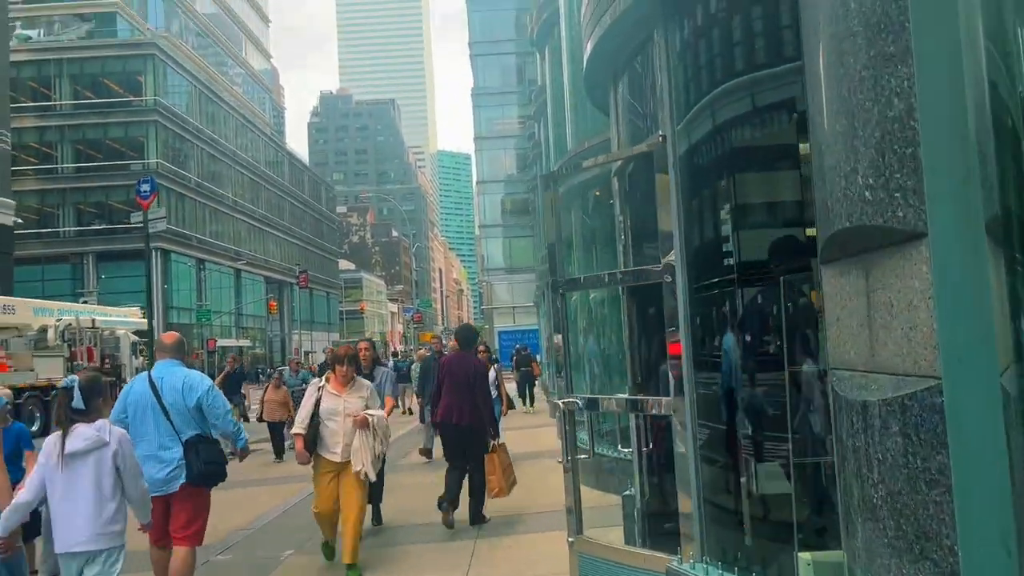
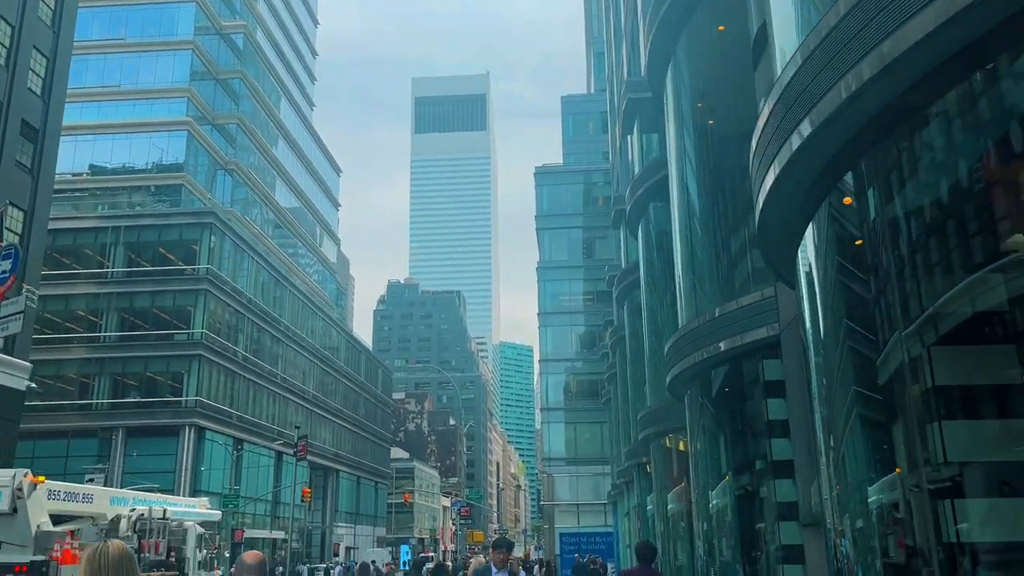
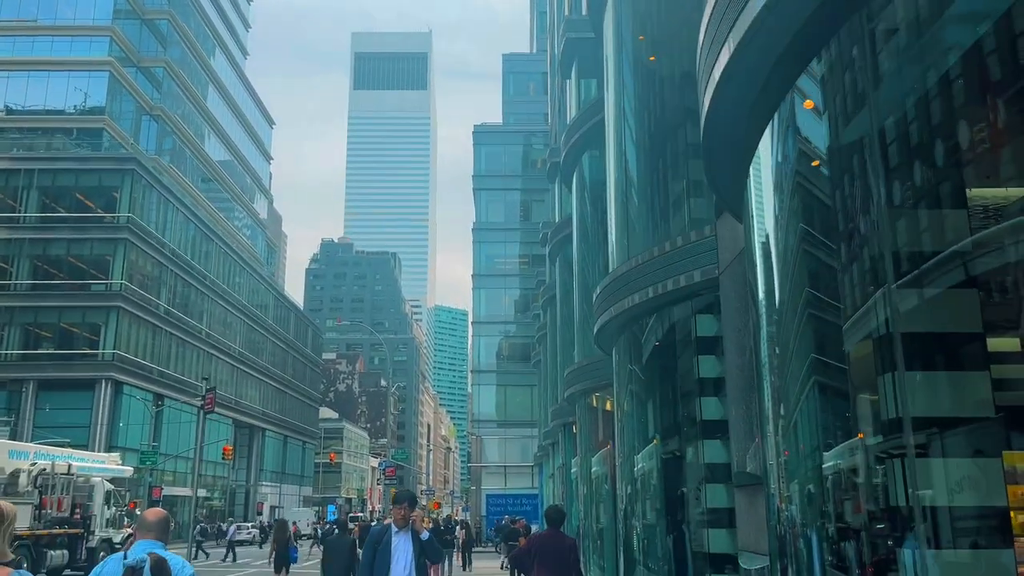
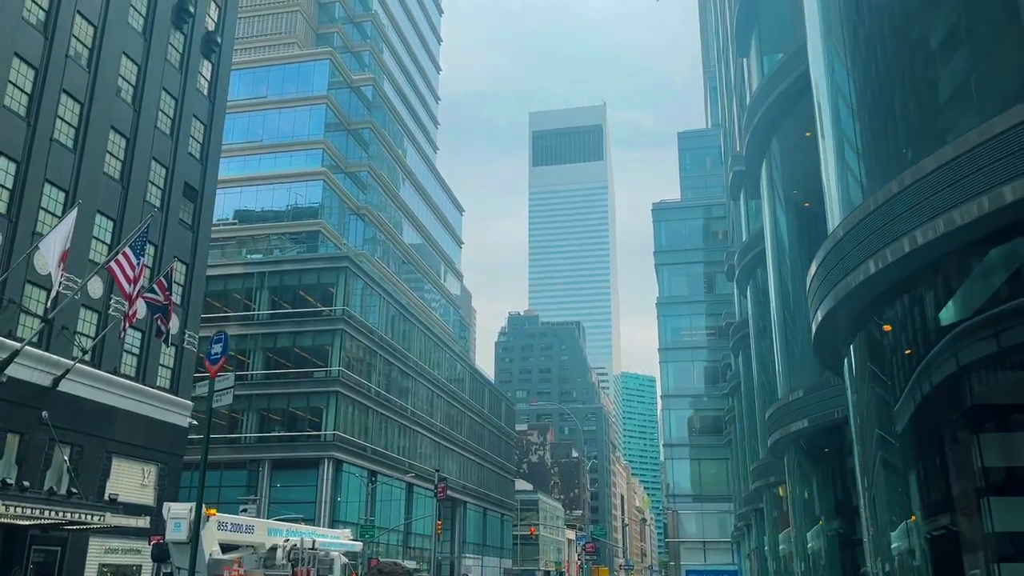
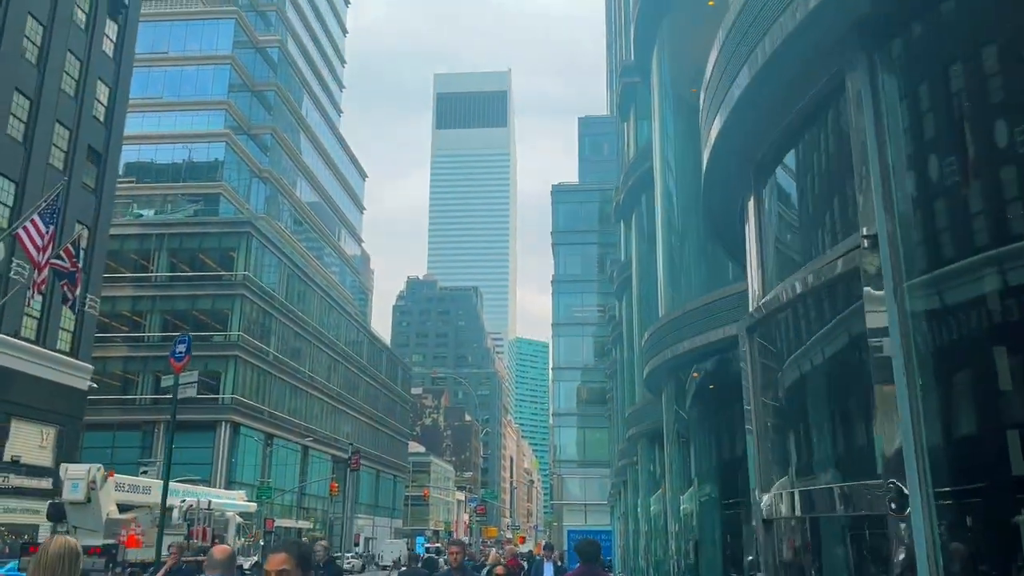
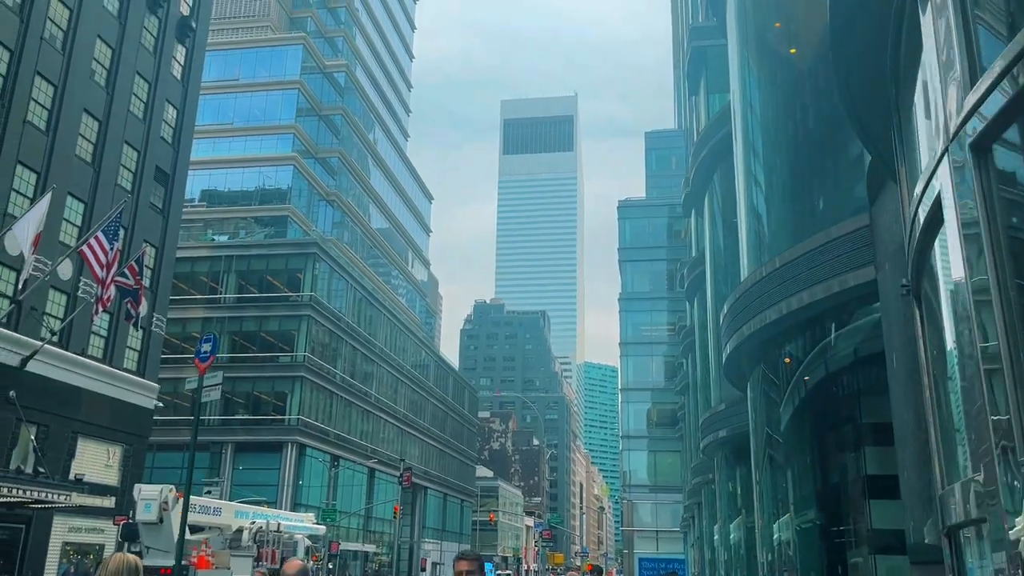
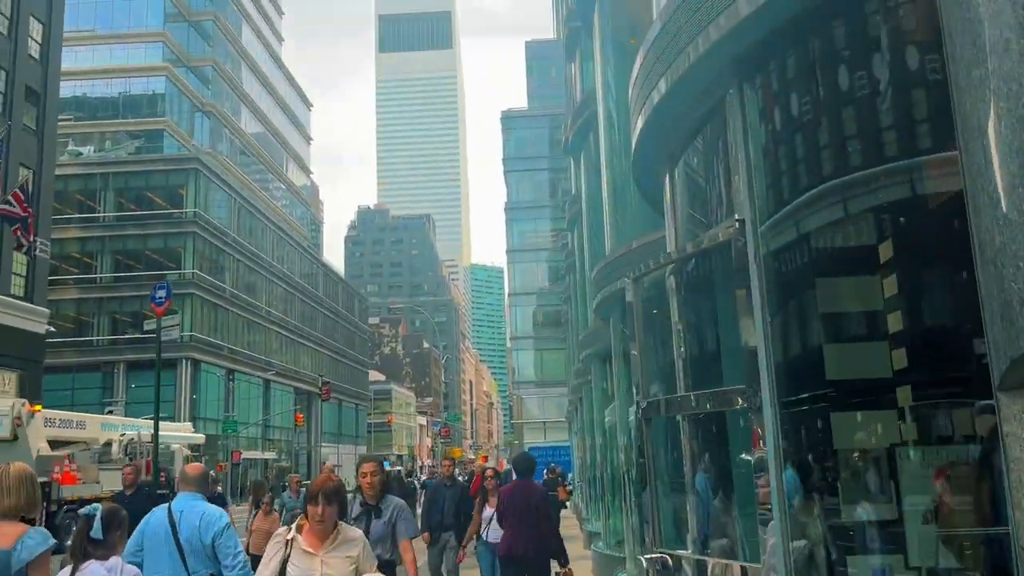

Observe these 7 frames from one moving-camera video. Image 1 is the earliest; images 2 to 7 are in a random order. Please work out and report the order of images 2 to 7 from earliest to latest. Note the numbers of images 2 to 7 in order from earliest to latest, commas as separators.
7, 5, 6, 4, 2, 3
